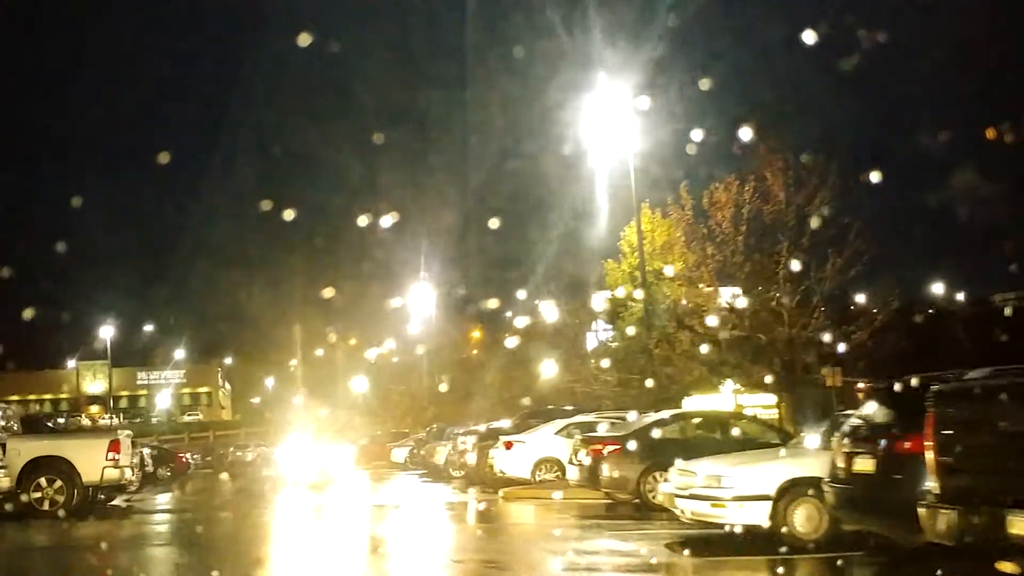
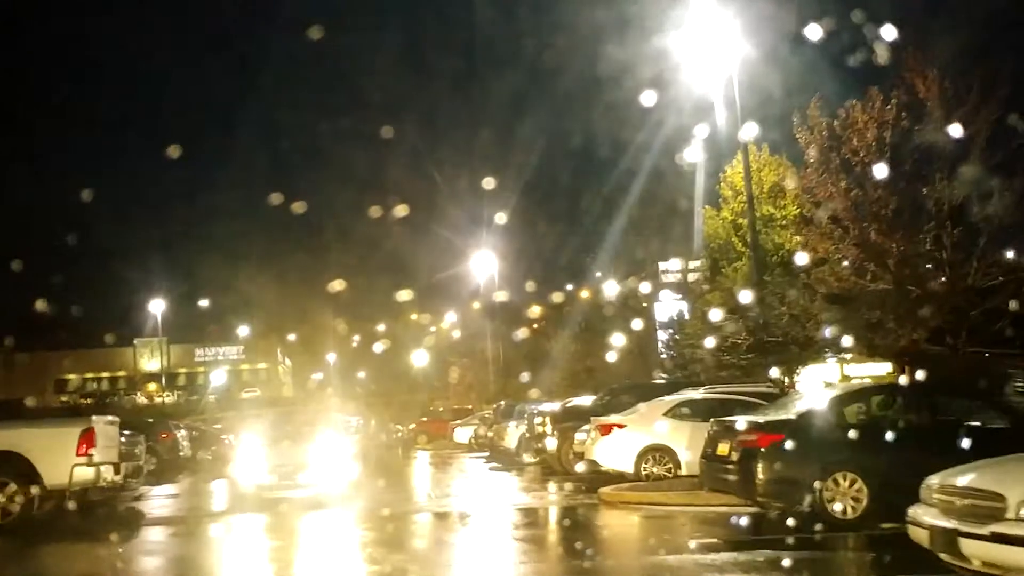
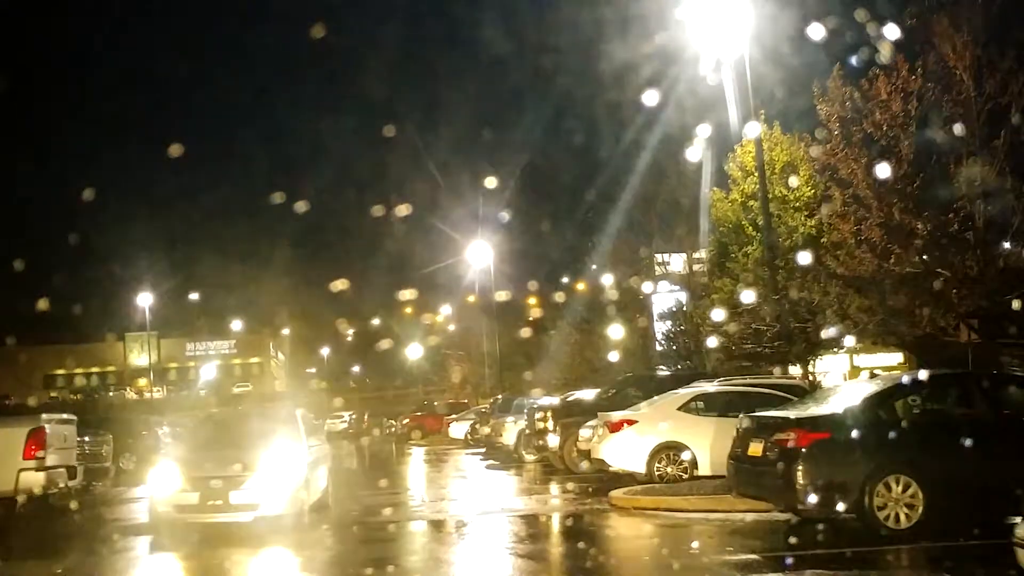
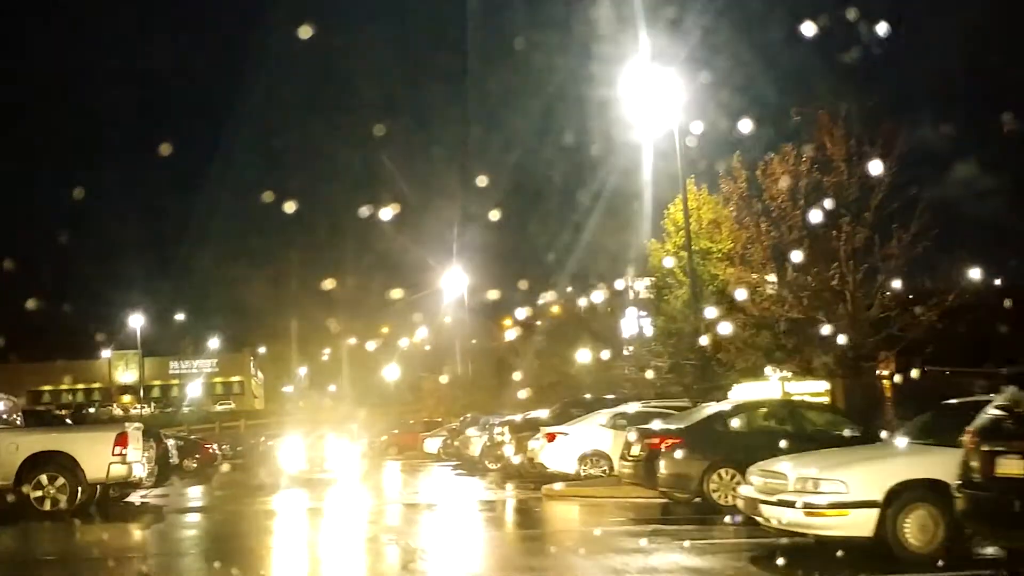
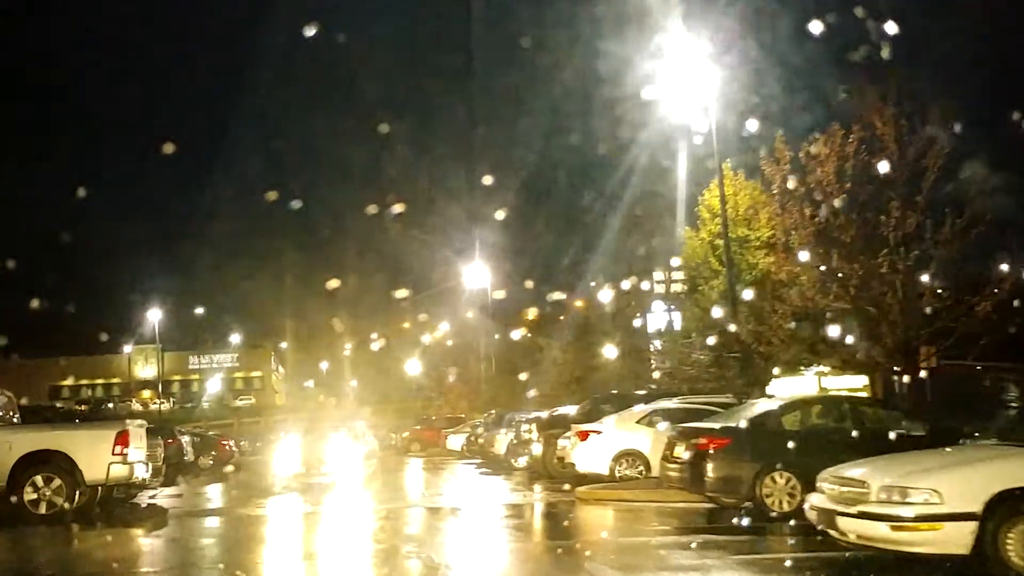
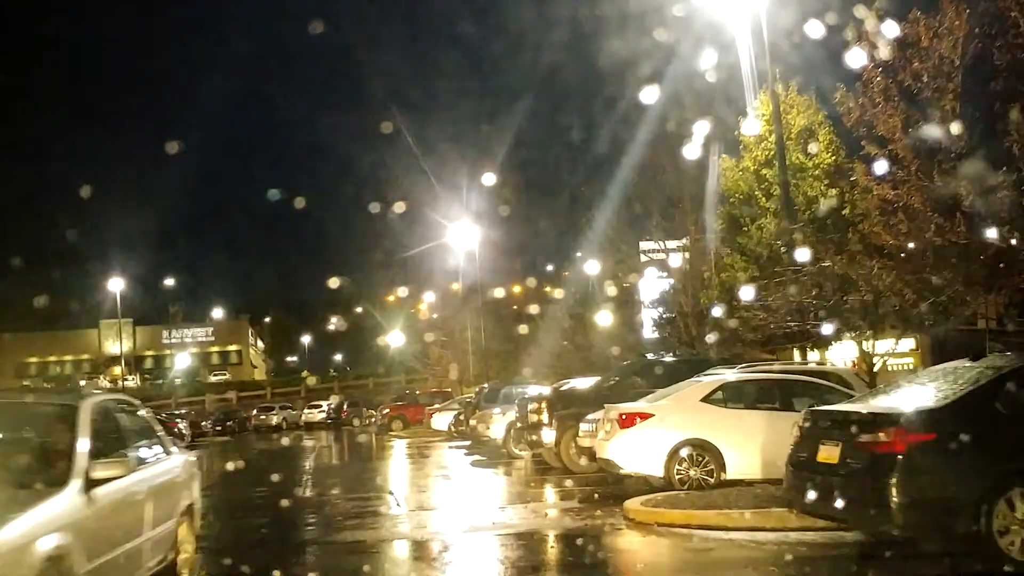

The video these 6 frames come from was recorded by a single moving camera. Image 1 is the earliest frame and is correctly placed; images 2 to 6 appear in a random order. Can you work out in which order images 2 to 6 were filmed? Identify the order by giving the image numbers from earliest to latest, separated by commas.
4, 5, 2, 3, 6
